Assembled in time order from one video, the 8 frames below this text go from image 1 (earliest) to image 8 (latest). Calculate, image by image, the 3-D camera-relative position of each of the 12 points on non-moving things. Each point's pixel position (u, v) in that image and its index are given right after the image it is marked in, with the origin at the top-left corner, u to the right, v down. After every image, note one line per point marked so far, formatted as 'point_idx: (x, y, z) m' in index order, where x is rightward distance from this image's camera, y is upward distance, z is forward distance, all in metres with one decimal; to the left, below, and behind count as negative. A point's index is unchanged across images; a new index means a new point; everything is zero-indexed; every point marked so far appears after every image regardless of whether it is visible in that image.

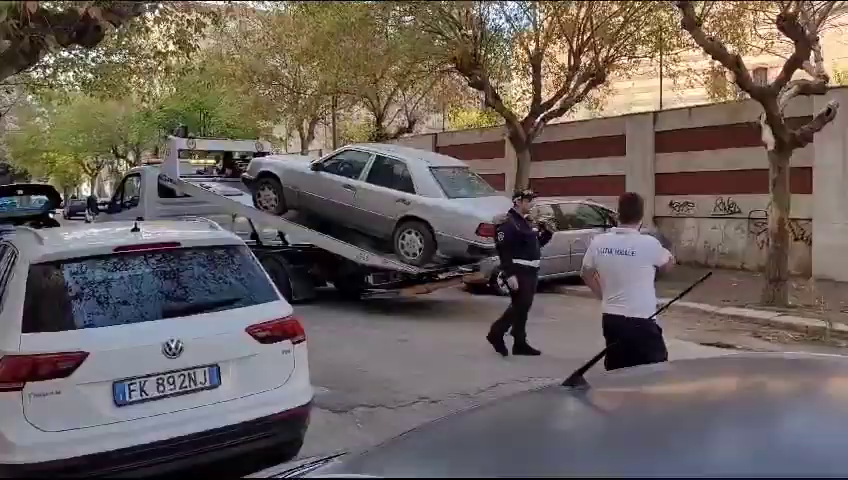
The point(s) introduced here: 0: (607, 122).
0: (+4.0, +2.6, +16.1) m
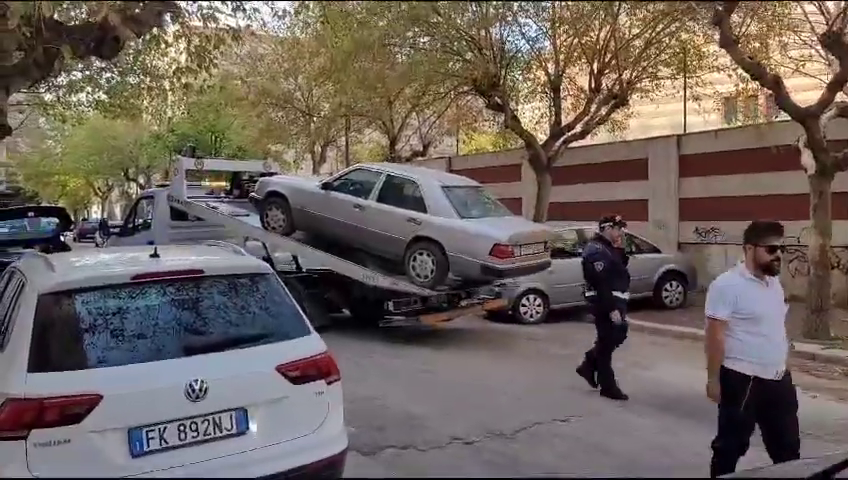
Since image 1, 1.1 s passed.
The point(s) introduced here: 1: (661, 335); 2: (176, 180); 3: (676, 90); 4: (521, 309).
0: (+4.4, +2.0, +15.7) m
1: (+3.6, -1.4, +11.0) m
2: (-4.4, +1.1, +12.6) m
3: (+5.9, +3.5, +16.8) m
4: (+1.6, -1.1, +11.9) m
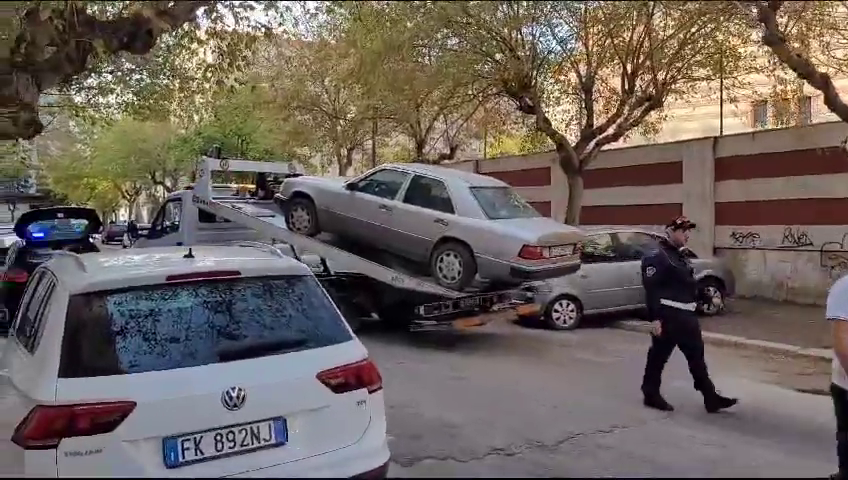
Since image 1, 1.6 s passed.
0: (+5.0, +1.9, +15.4) m
1: (+4.0, -1.5, +10.7) m
2: (-3.9, +1.0, +12.5) m
3: (+6.5, +3.4, +16.5) m
4: (+2.1, -1.2, +11.6) m
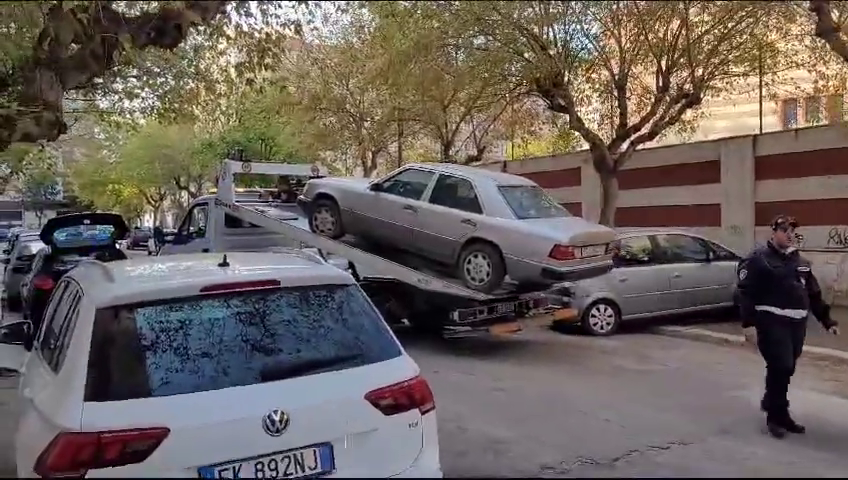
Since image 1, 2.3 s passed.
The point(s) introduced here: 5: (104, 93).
0: (+5.6, +1.9, +14.9) m
1: (+4.5, -1.5, +10.2) m
2: (-3.4, +0.9, +12.3) m
3: (+7.1, +3.3, +15.9) m
4: (+2.6, -1.2, +11.2) m
5: (-6.9, +3.2, +15.8) m
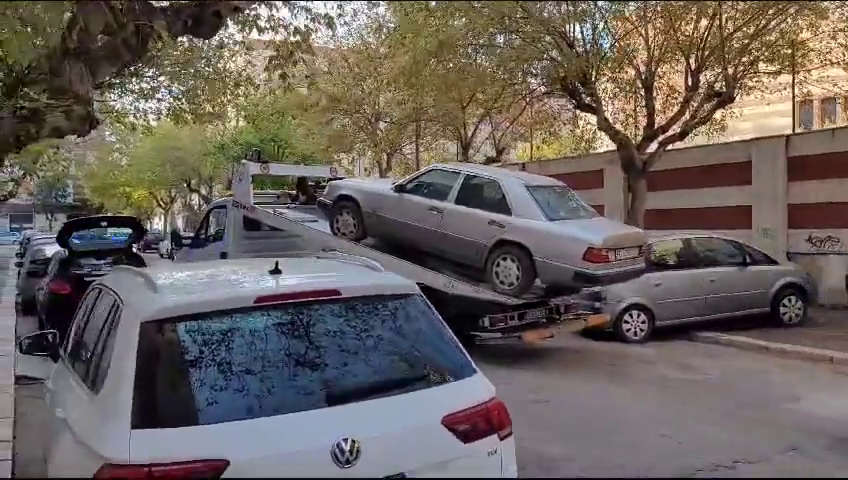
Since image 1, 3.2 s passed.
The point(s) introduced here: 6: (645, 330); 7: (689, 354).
0: (+6.0, +1.8, +14.5) m
1: (+4.9, -1.6, +9.8) m
2: (-3.0, +0.9, +12.0) m
3: (+7.6, +3.3, +15.5) m
4: (+3.0, -1.3, +10.8) m
5: (-6.5, +3.1, +15.6) m
6: (+3.3, -1.3, +10.9) m
7: (+3.6, -1.5, +10.0) m
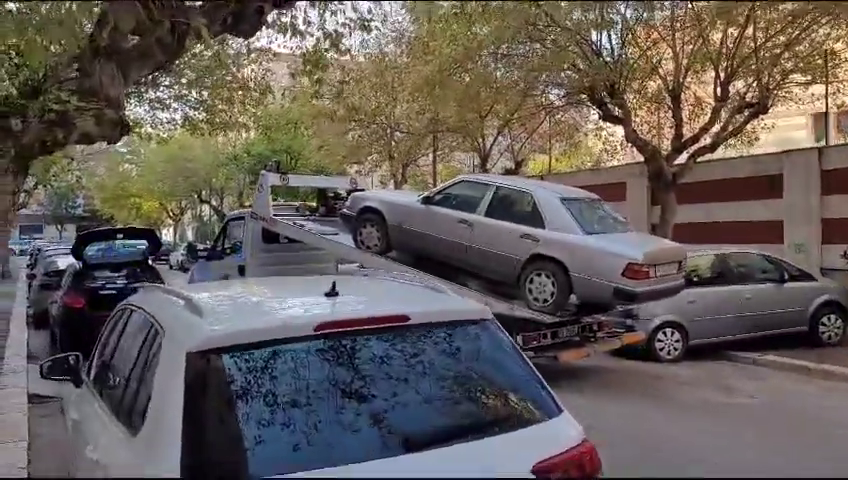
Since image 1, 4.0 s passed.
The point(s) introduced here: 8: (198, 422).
0: (+6.5, +1.5, +14.1) m
1: (+5.2, -1.8, +9.4) m
2: (-2.6, +0.7, +11.7) m
3: (+8.0, +2.9, +15.1) m
4: (+3.3, -1.5, +10.4) m
5: (-6.0, +2.9, +15.3) m
6: (+3.7, -1.6, +10.5) m
7: (+4.0, -1.8, +9.6) m
8: (-0.7, -0.6, +2.4) m
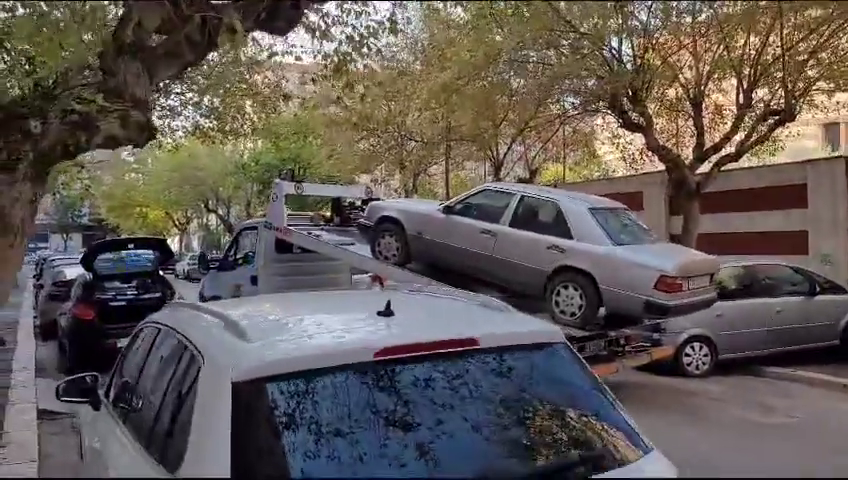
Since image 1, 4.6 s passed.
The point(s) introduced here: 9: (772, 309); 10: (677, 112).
0: (+6.8, +1.3, +13.8) m
1: (+5.5, -1.9, +9.0) m
2: (-2.3, +0.5, +11.4) m
3: (+8.3, +2.7, +14.8) m
4: (+3.6, -1.6, +10.1) m
5: (-5.7, +2.7, +15.1) m
6: (+3.9, -1.7, +10.1) m
7: (+4.2, -1.9, +9.2) m
8: (-0.5, -0.7, +2.1) m
9: (+5.0, -1.0, +10.4) m
10: (+5.1, +2.6, +15.0) m
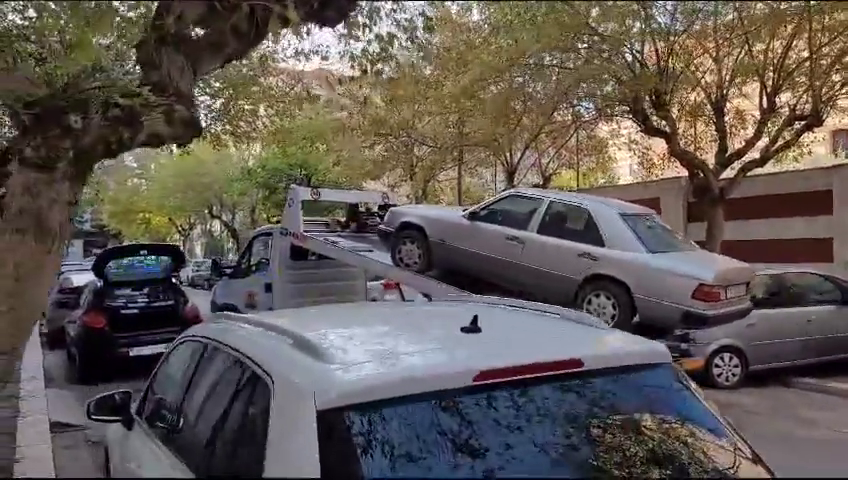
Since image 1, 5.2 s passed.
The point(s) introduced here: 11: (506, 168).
0: (+7.1, +1.2, +13.5) m
1: (+5.8, -2.0, +8.7) m
2: (-2.0, +0.4, +11.1) m
3: (+8.6, +2.6, +14.6) m
4: (+3.9, -1.7, +9.8) m
5: (-5.4, +2.5, +14.8) m
6: (+4.2, -1.8, +9.8) m
7: (+4.5, -2.0, +8.9) m
8: (-0.2, -0.7, +1.8) m
9: (+5.3, -1.1, +10.1) m
10: (+5.4, +2.5, +14.8) m
11: (+2.1, +2.0, +19.6) m
